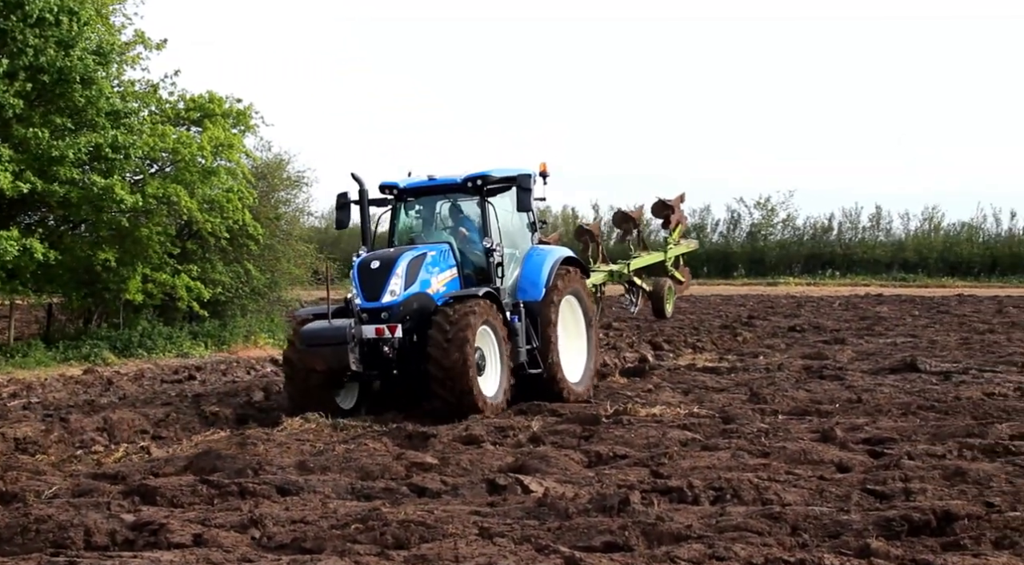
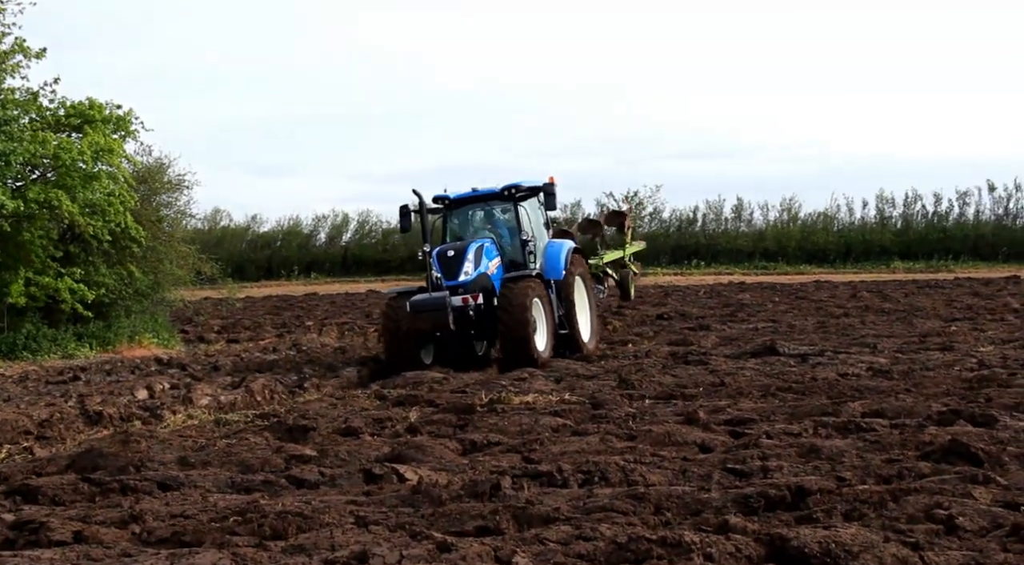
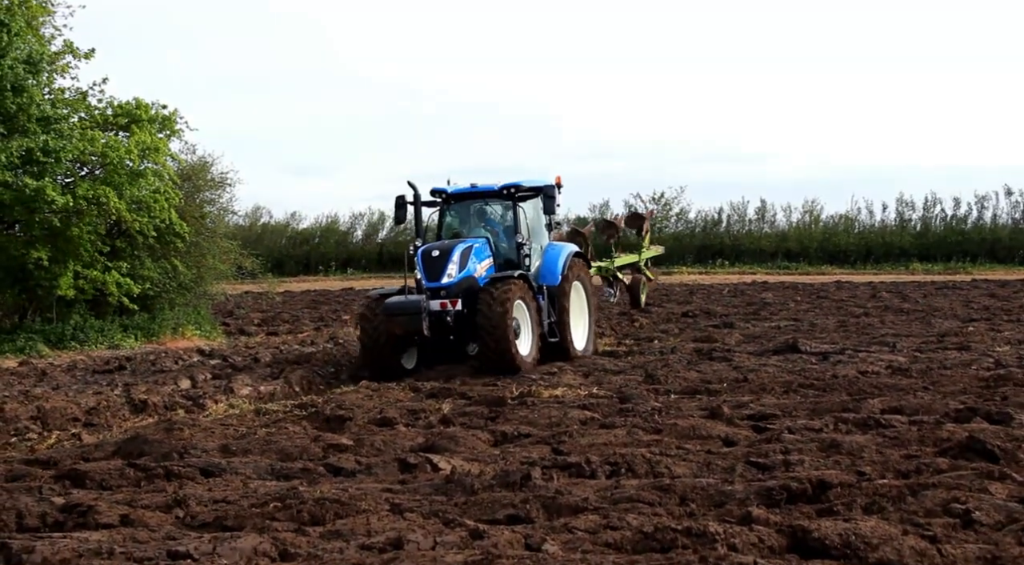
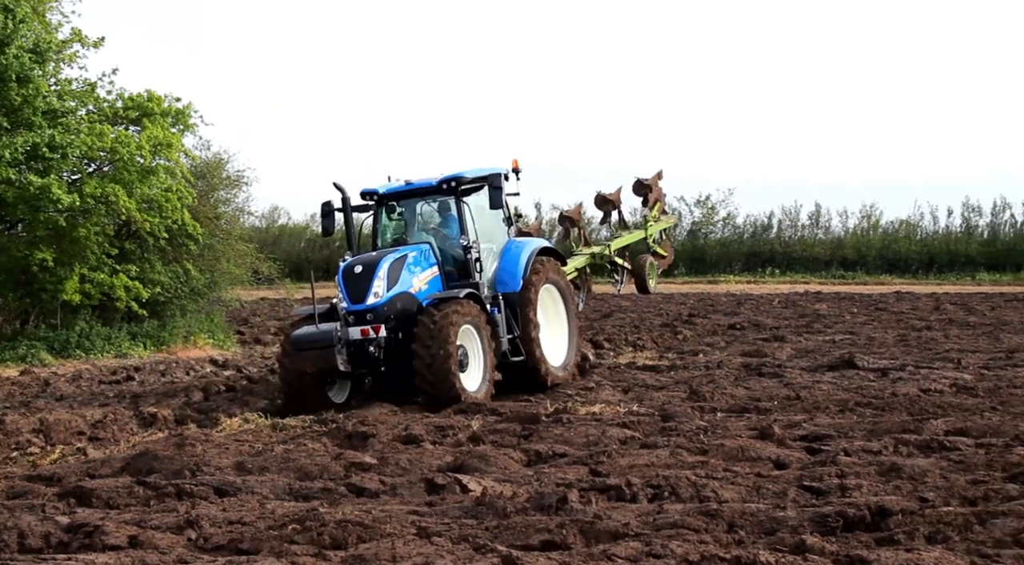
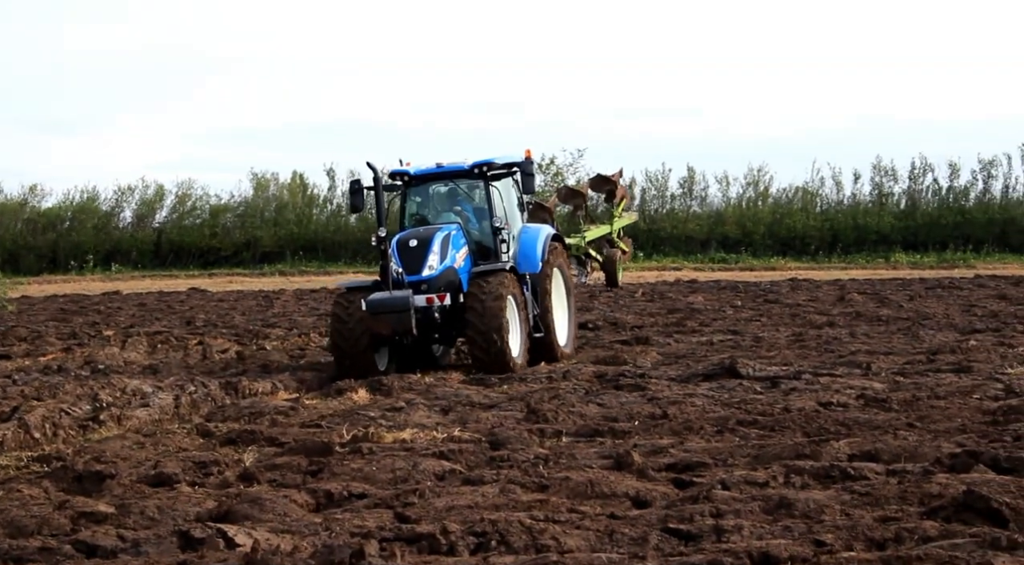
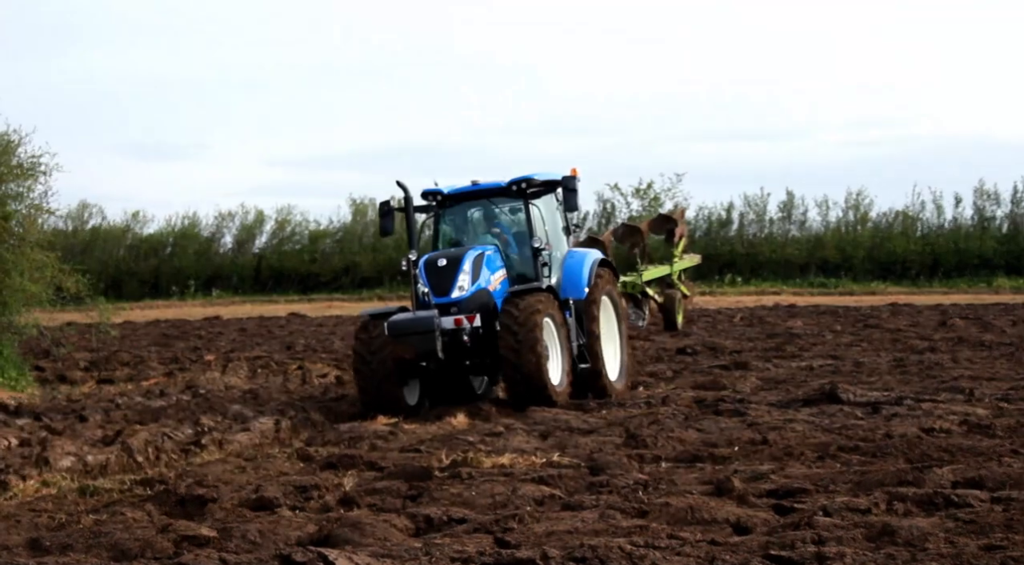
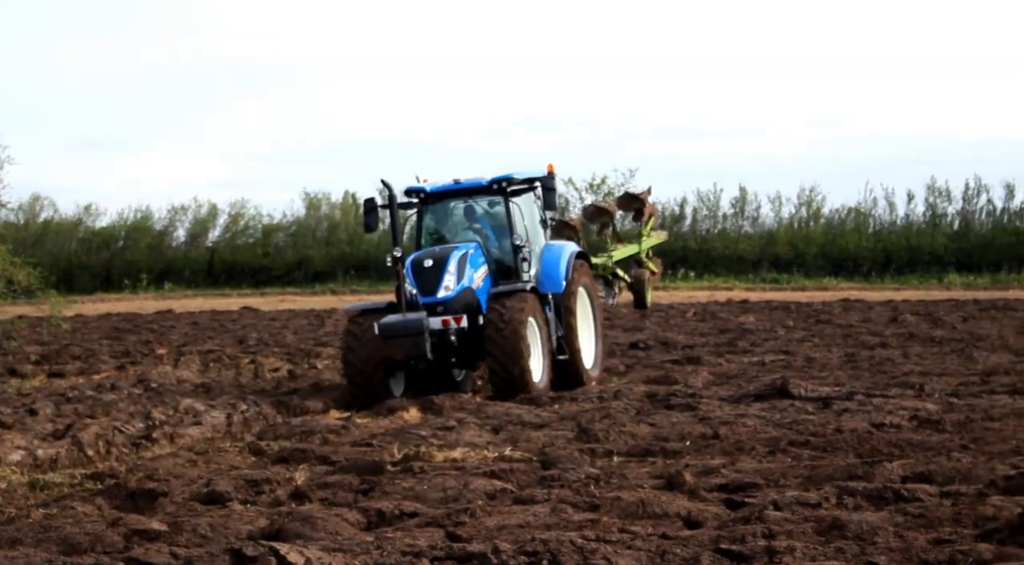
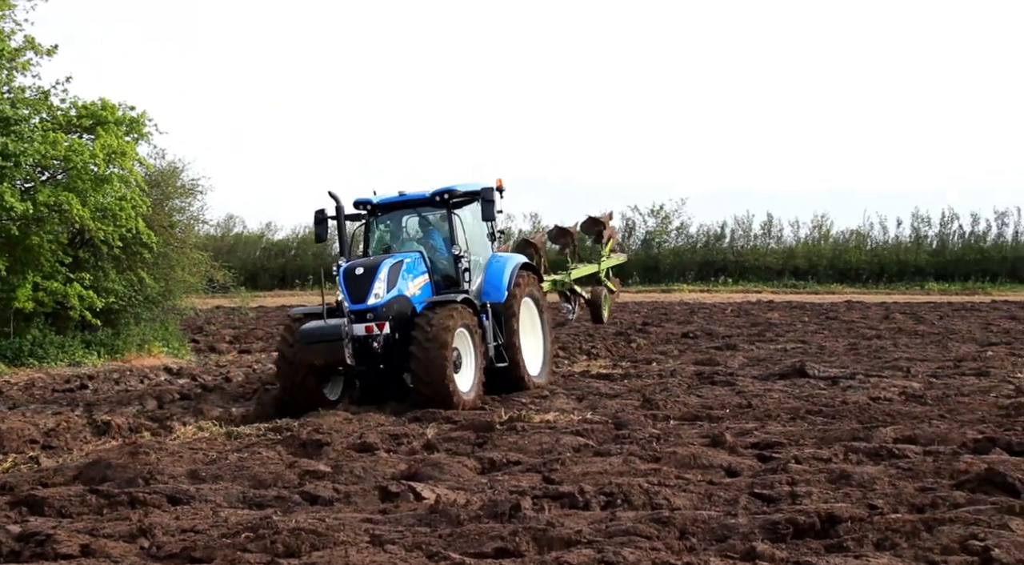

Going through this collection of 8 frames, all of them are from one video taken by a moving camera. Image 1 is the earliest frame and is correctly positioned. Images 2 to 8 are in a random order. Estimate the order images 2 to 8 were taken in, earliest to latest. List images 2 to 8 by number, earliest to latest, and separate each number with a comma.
4, 8, 3, 2, 6, 7, 5
